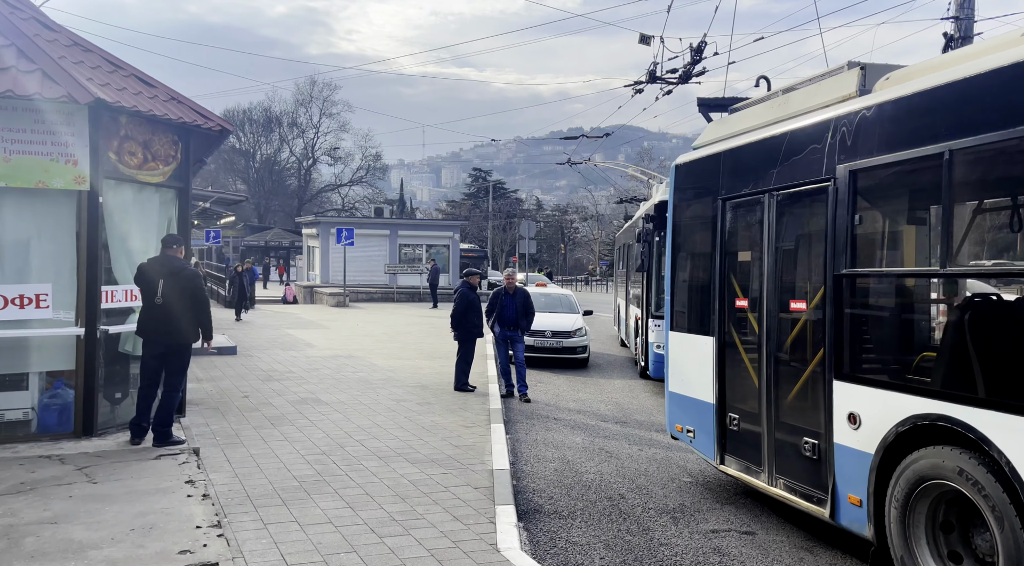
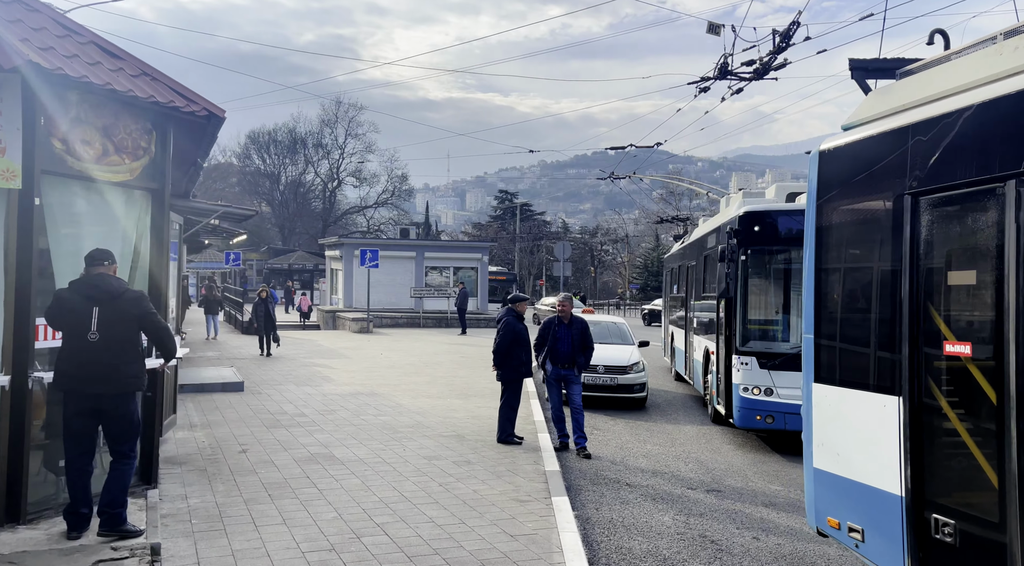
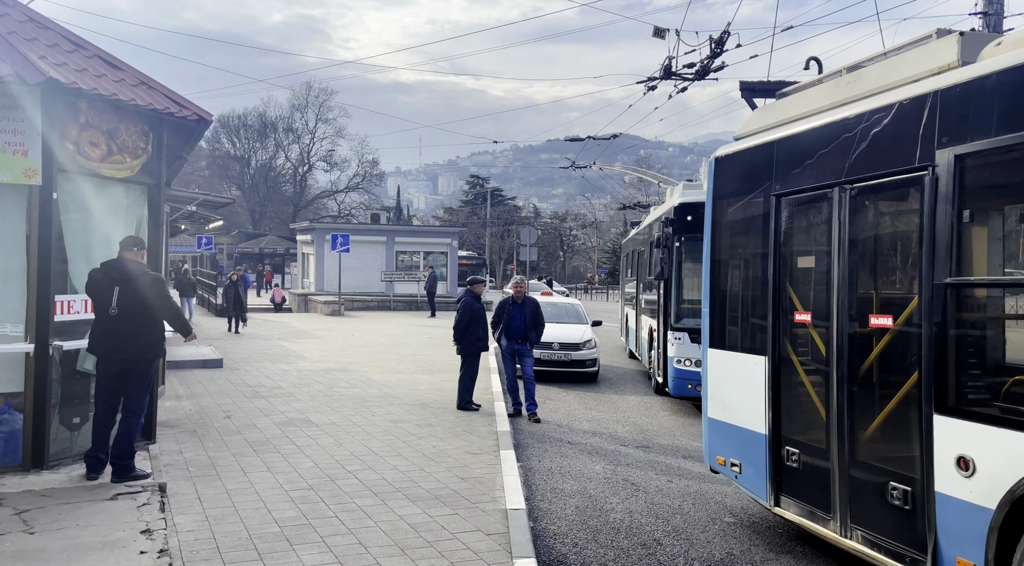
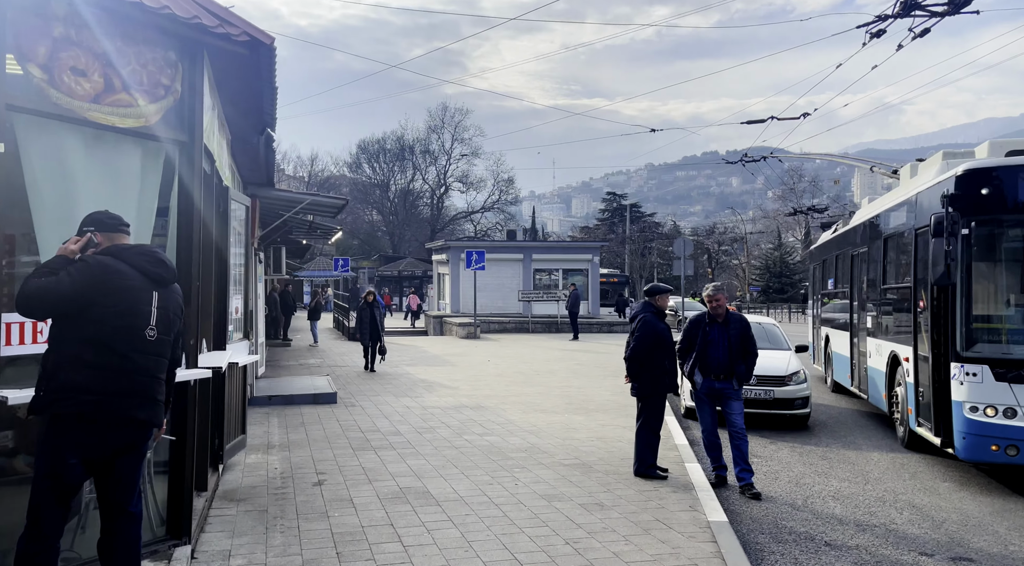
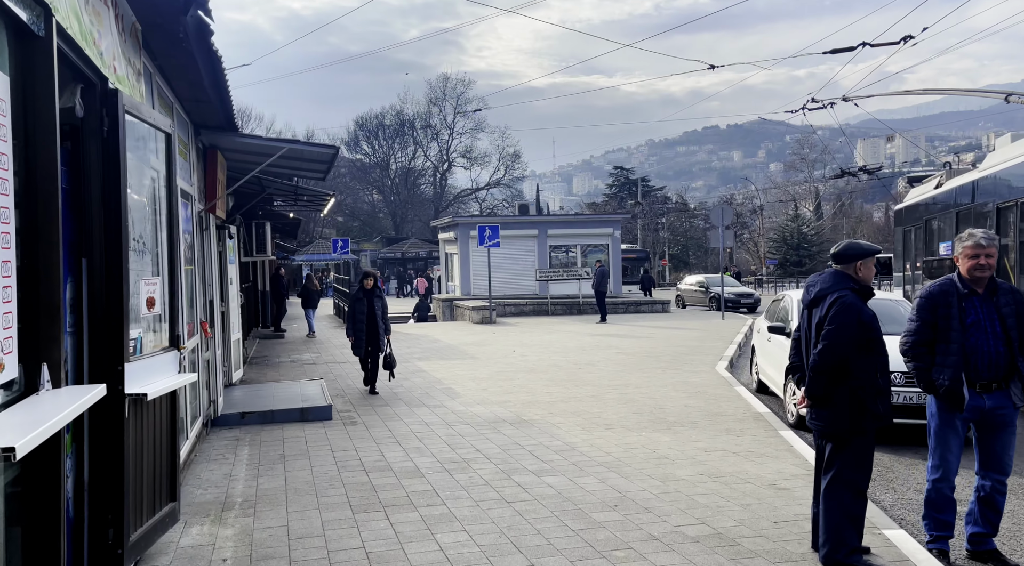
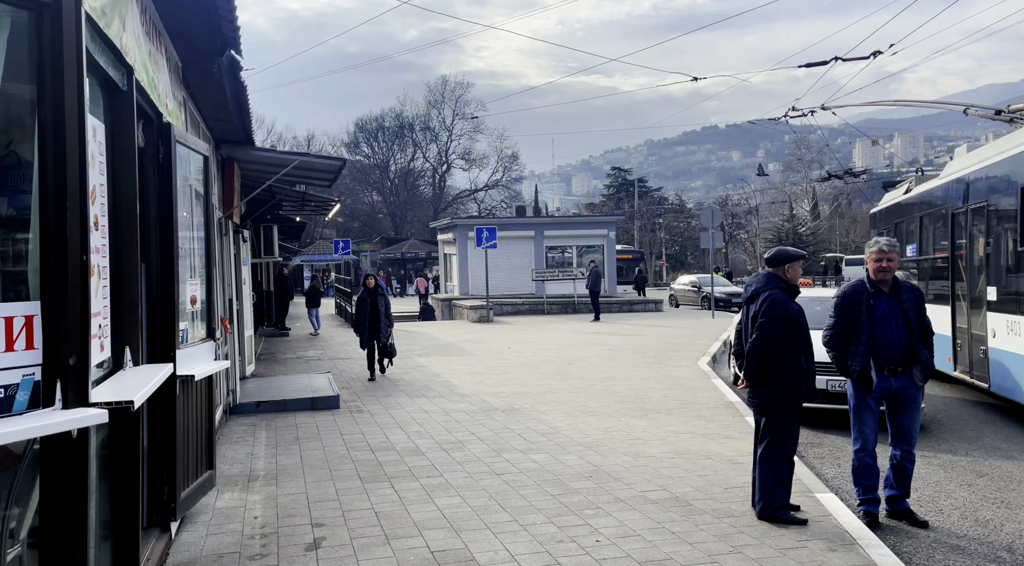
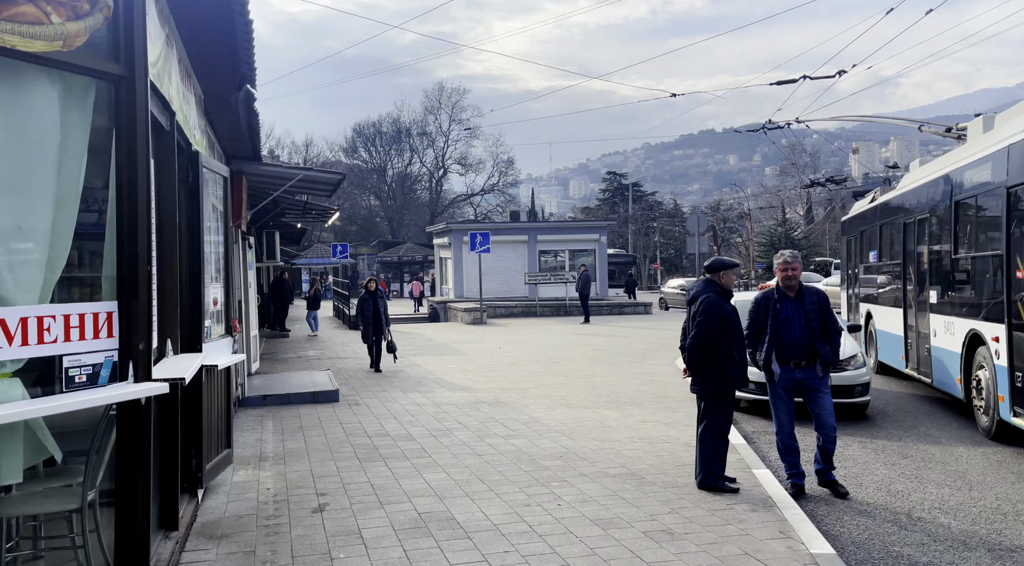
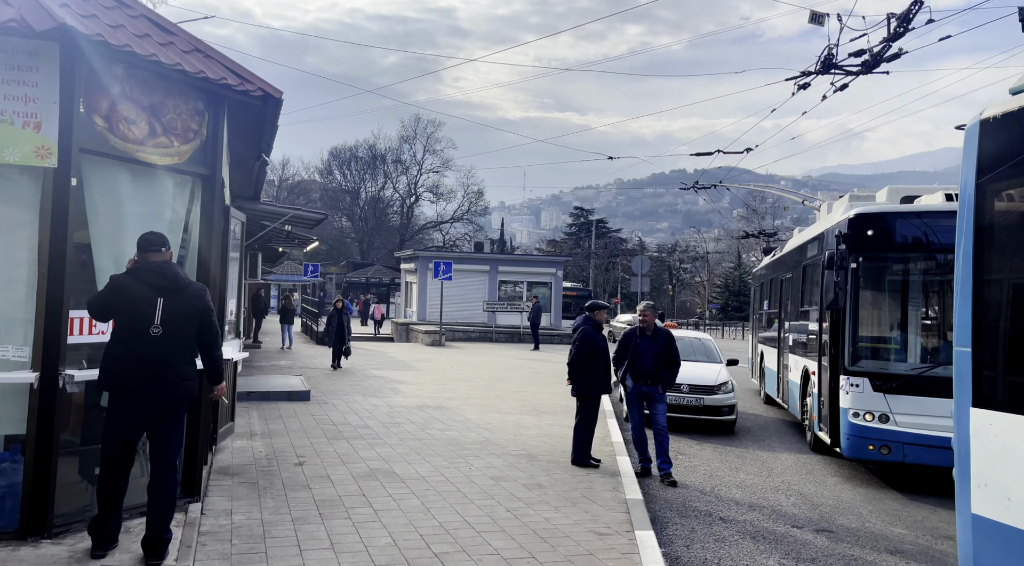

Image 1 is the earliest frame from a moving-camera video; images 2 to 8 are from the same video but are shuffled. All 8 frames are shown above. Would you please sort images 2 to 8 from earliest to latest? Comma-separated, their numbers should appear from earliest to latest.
3, 2, 8, 4, 7, 6, 5
